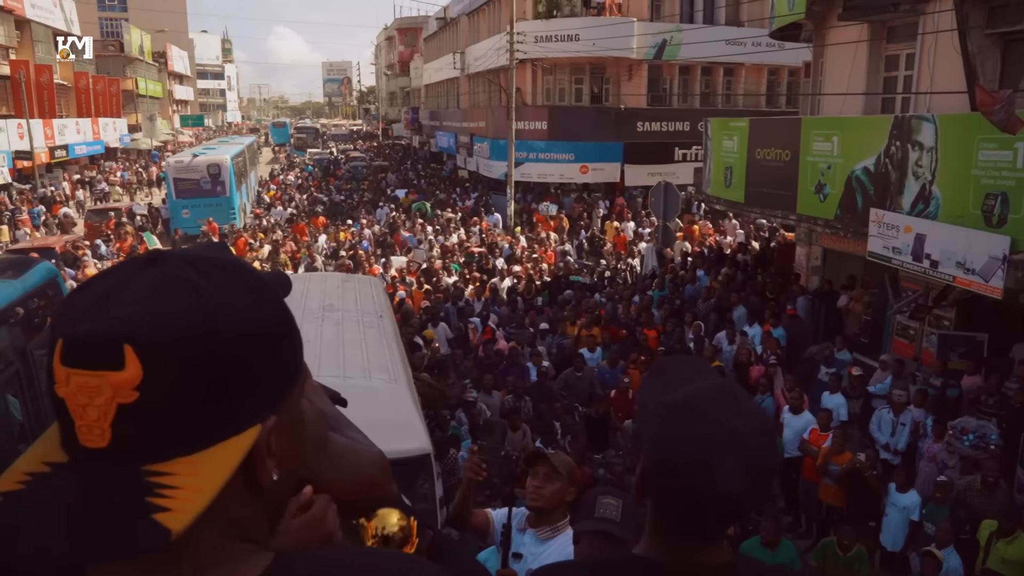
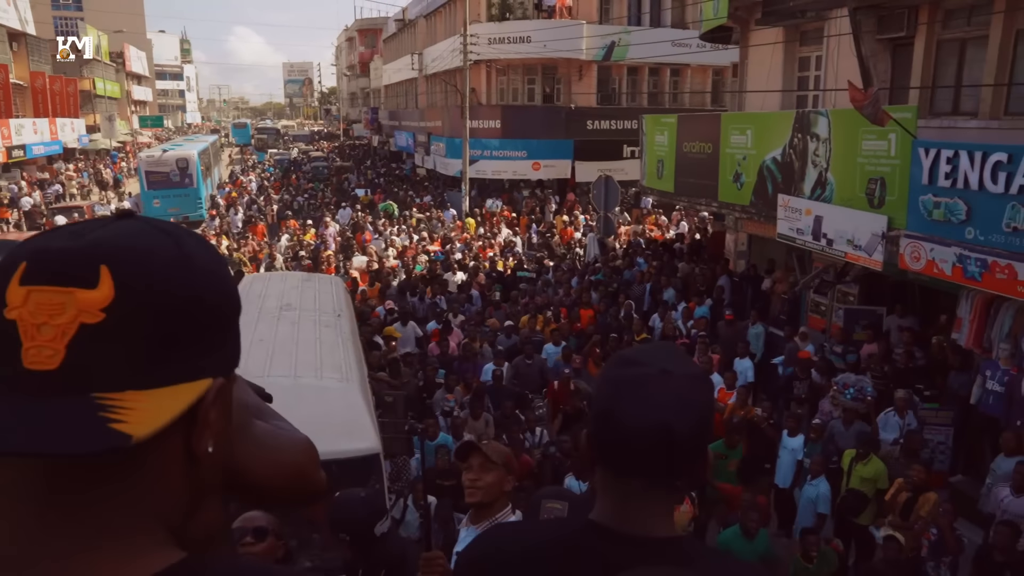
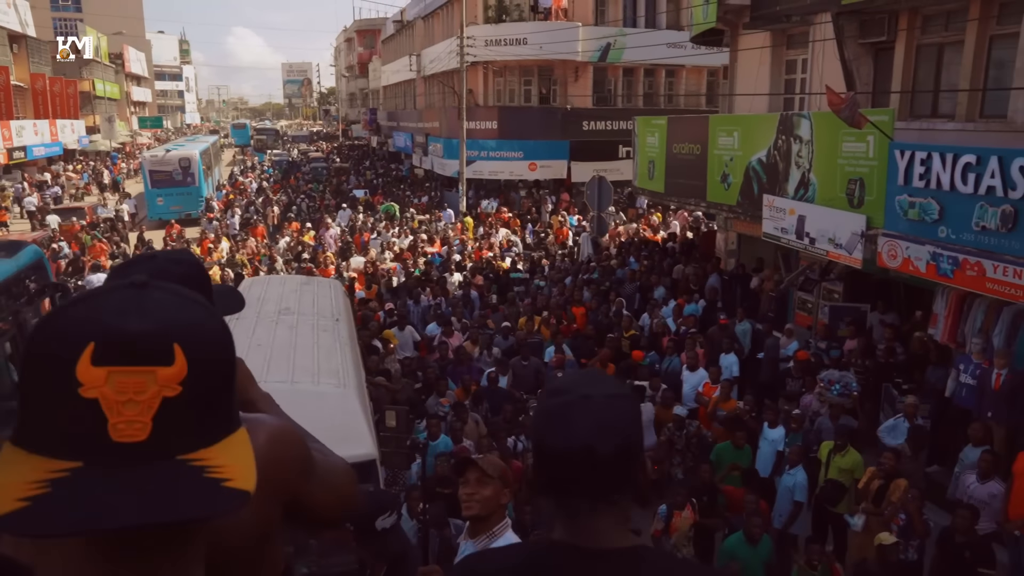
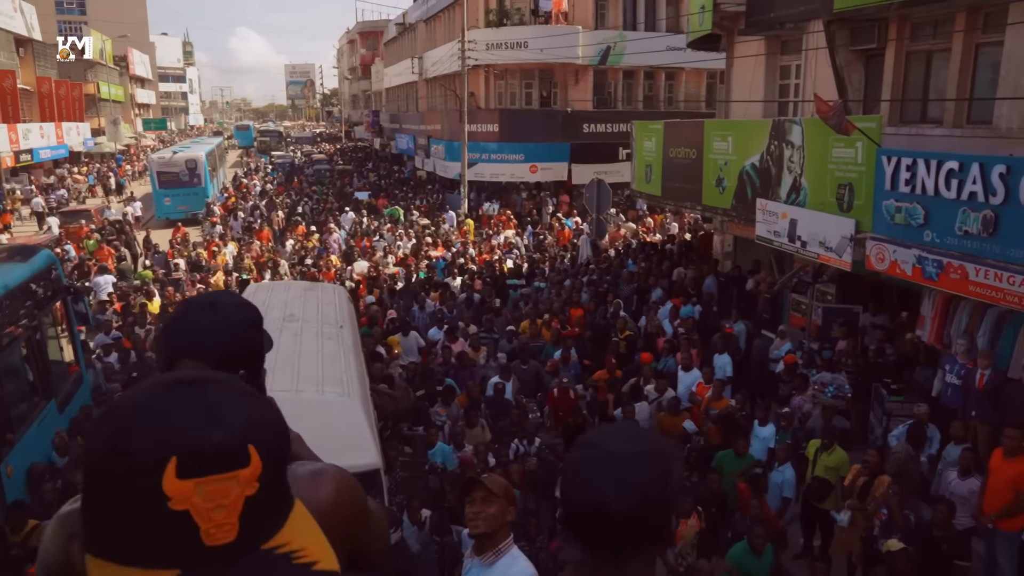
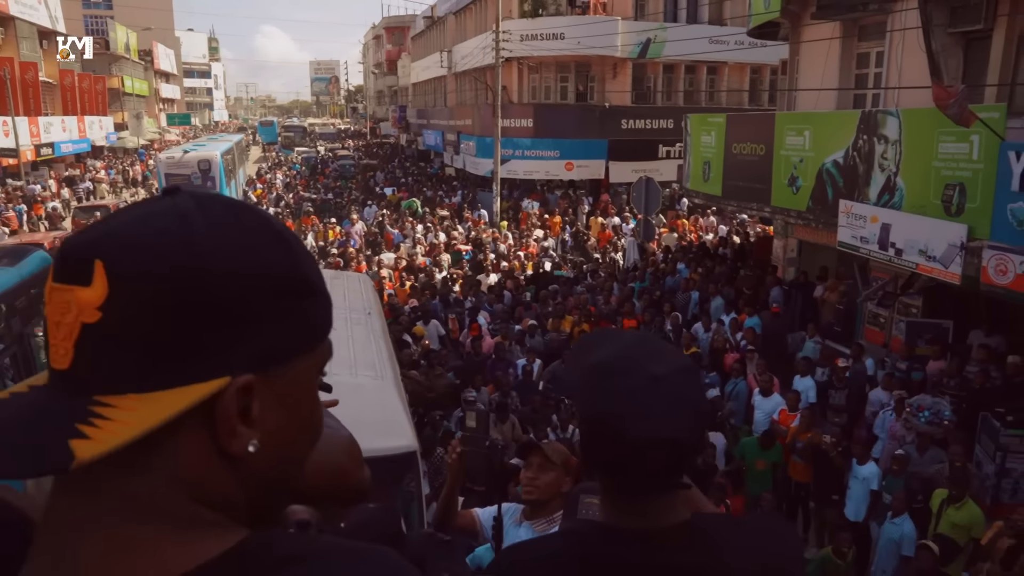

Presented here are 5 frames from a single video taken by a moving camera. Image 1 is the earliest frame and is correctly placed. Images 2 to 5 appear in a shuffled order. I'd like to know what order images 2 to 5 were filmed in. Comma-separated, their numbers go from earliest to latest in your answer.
5, 2, 3, 4
